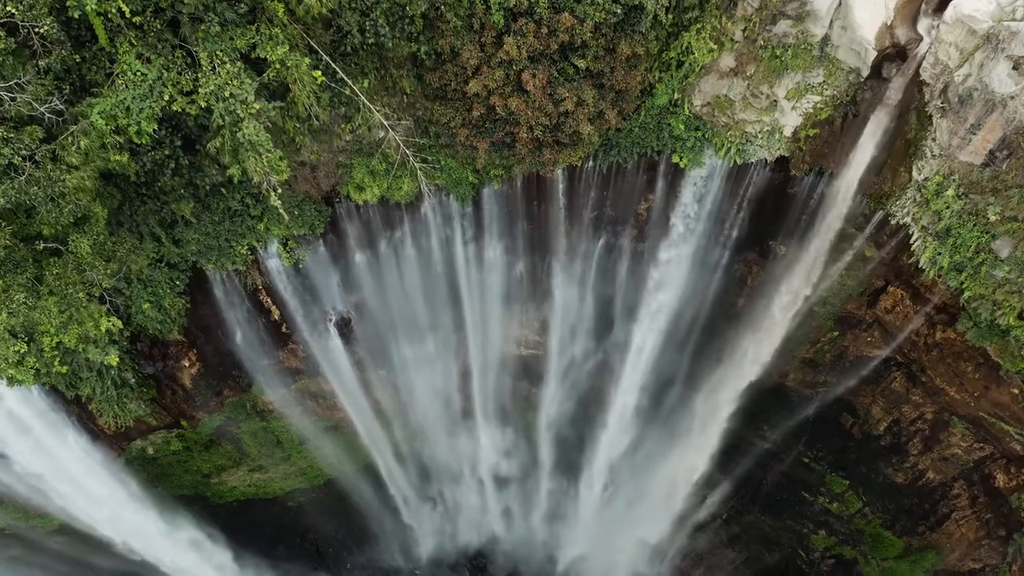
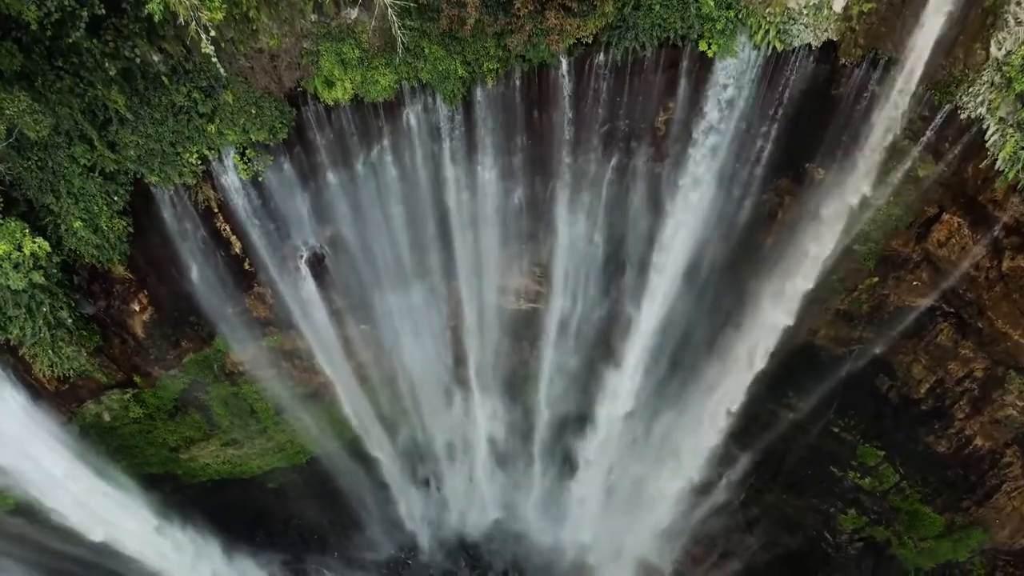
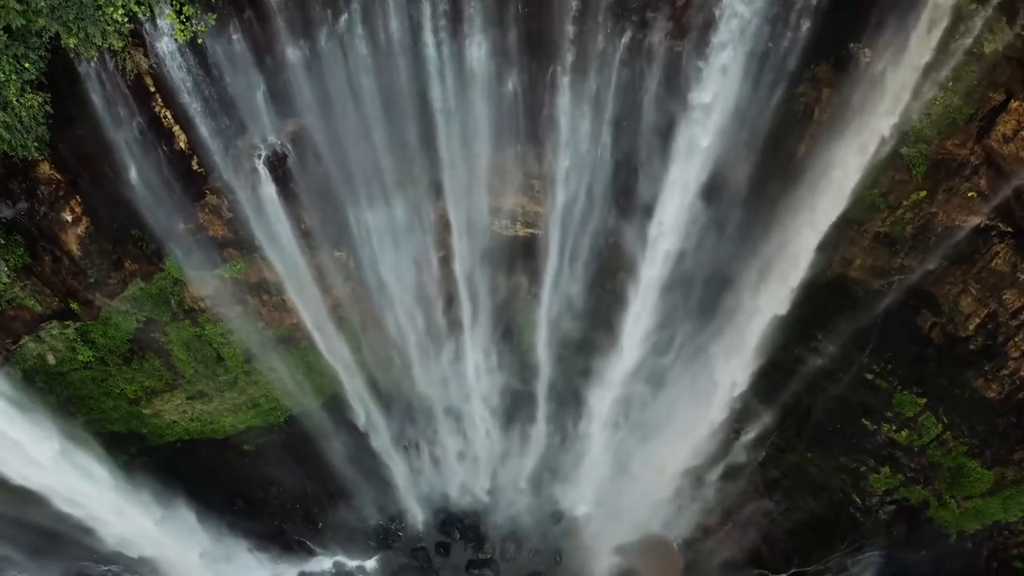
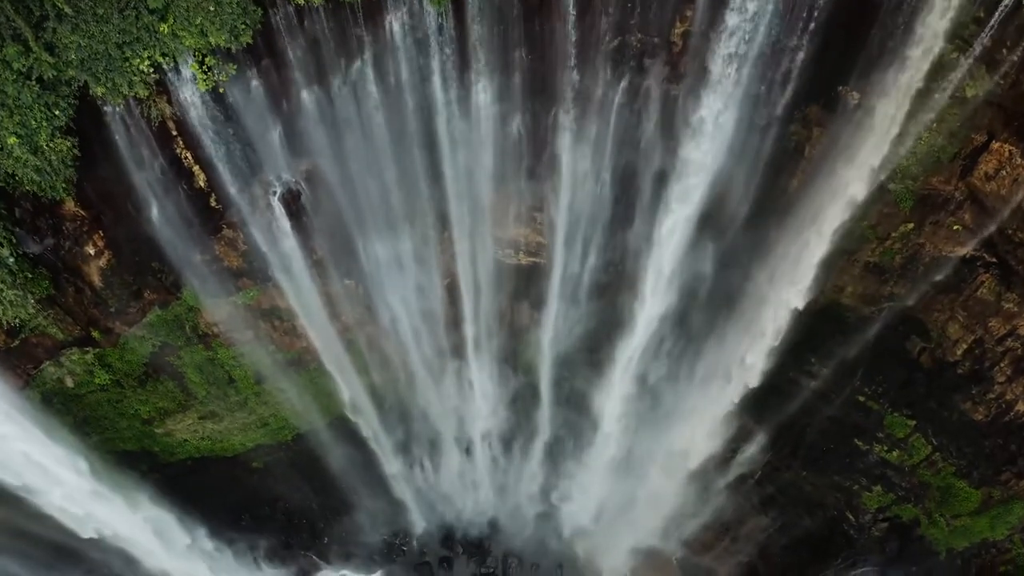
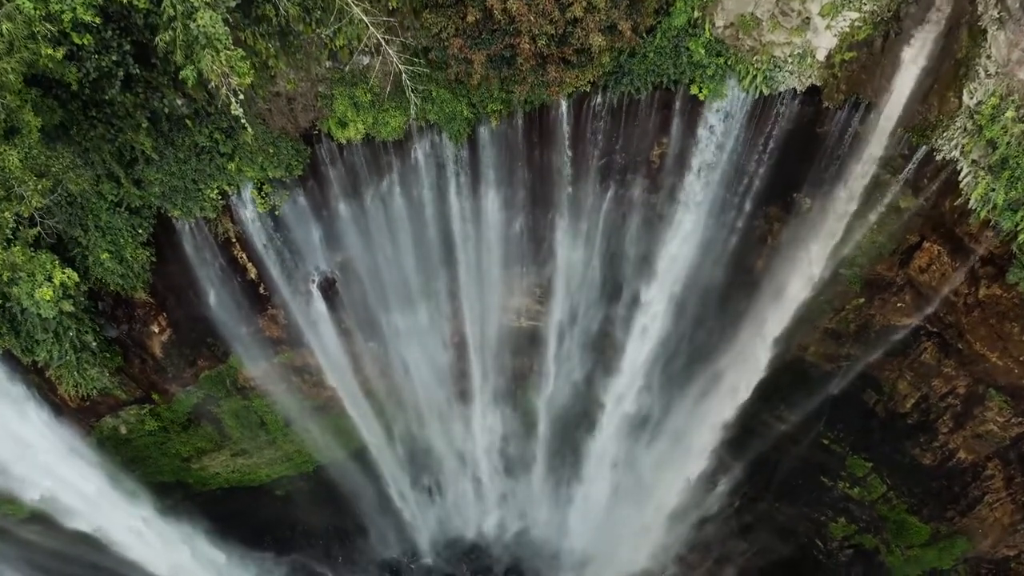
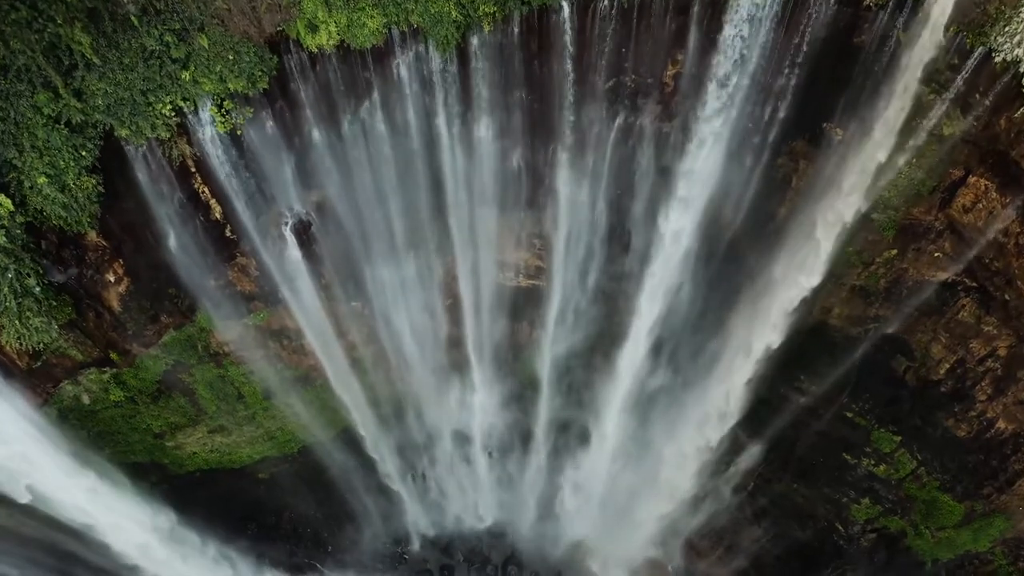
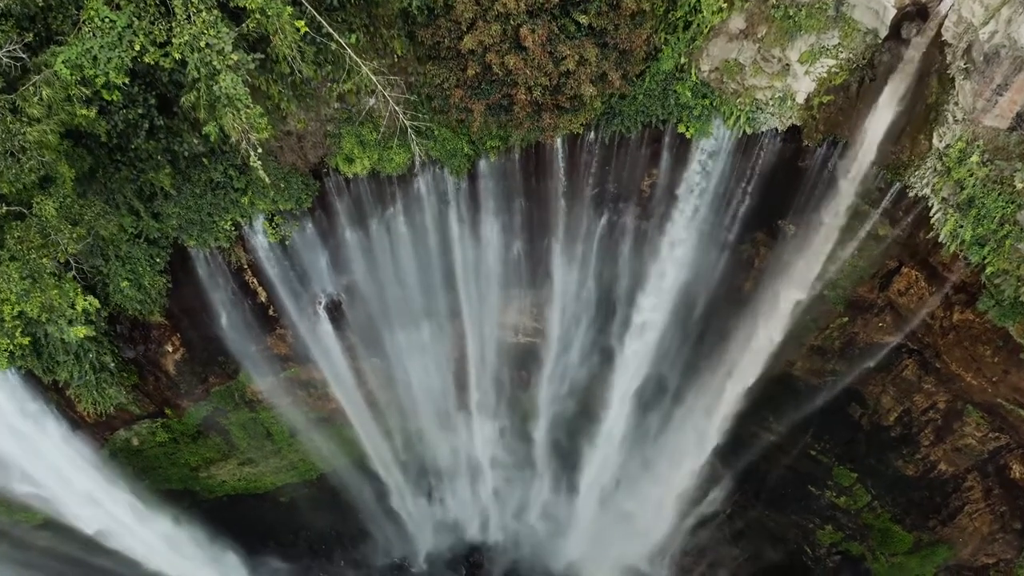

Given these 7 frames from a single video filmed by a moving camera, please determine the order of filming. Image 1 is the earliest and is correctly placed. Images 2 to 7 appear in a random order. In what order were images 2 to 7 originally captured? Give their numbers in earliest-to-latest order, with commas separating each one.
7, 5, 2, 6, 4, 3
